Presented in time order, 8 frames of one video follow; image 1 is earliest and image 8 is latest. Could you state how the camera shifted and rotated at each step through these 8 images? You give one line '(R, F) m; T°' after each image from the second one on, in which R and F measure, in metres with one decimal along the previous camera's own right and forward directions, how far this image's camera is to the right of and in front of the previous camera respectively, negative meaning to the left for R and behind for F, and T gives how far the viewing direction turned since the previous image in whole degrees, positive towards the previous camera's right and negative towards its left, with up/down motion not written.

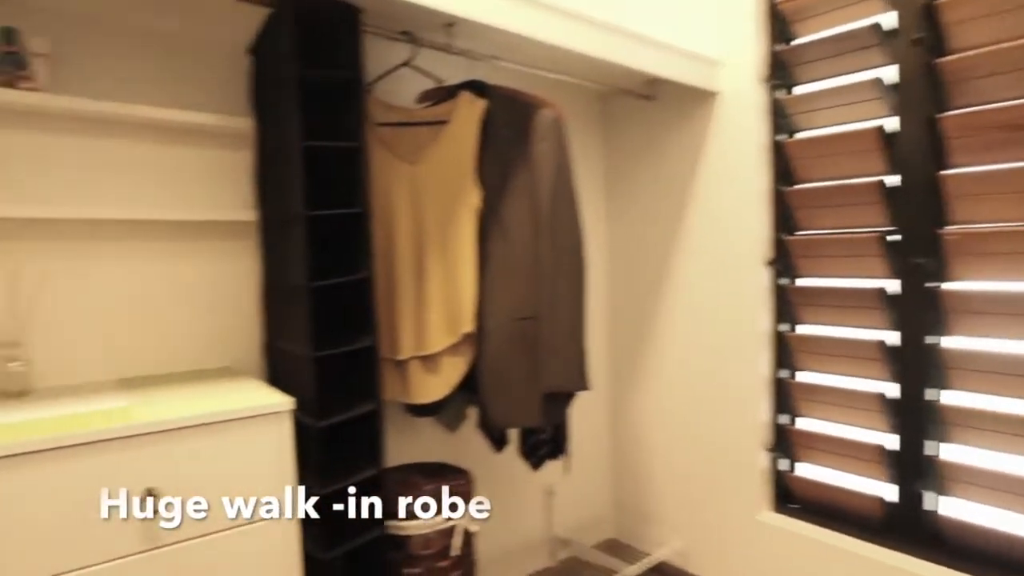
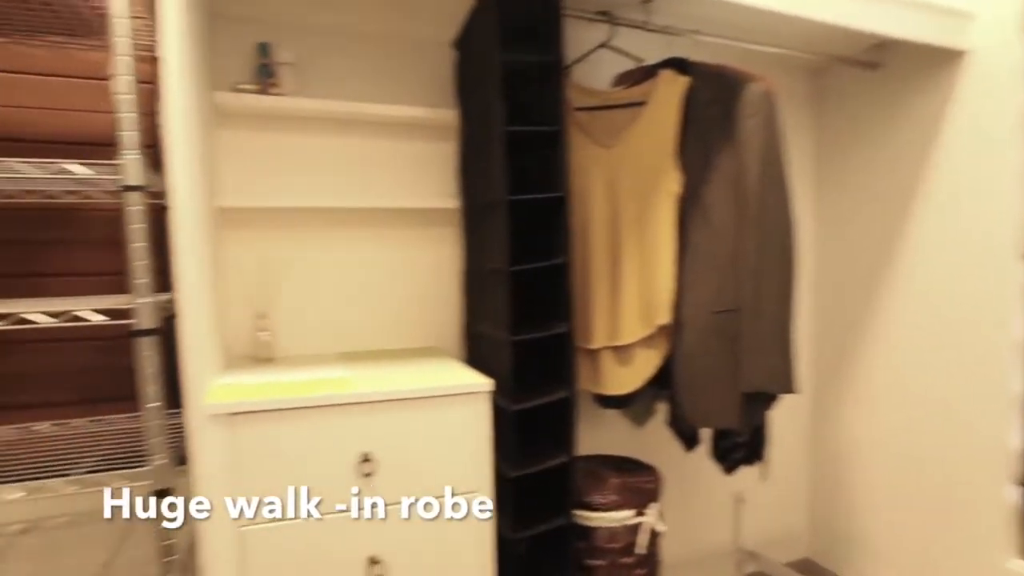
(-0.1, 0.0) m; -16°
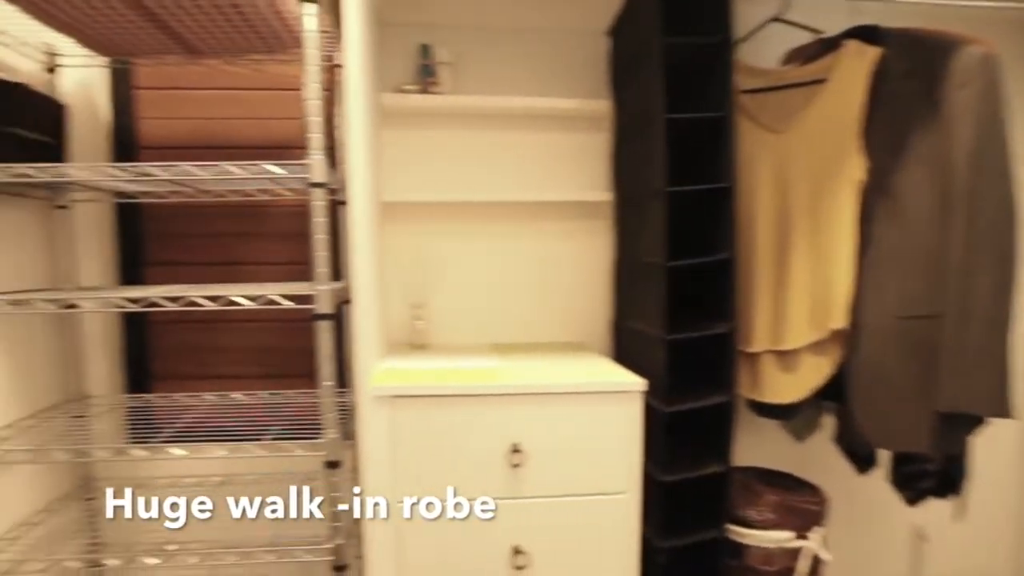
(0.0, 0.0) m; -13°
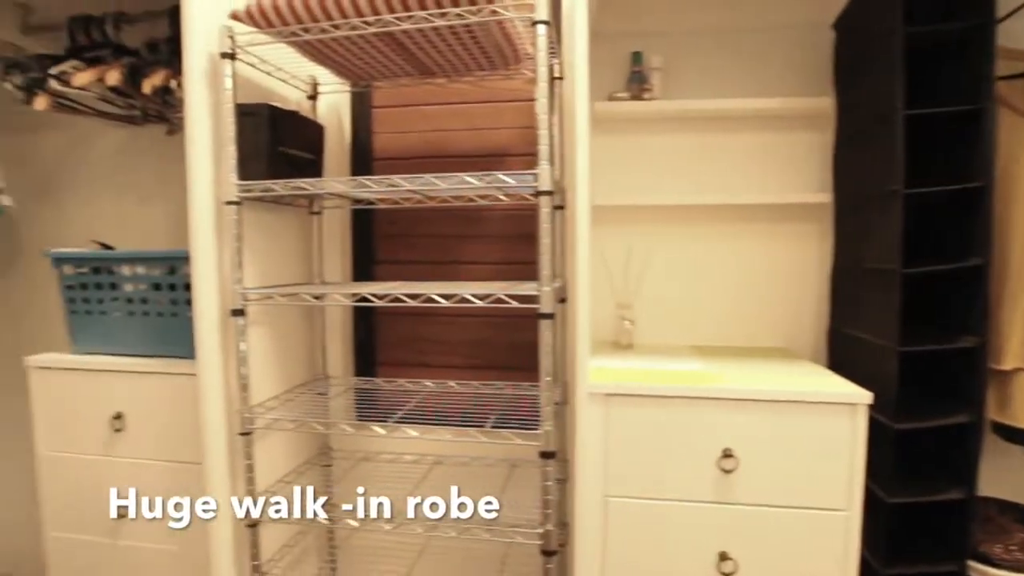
(-0.1, -0.1) m; -14°
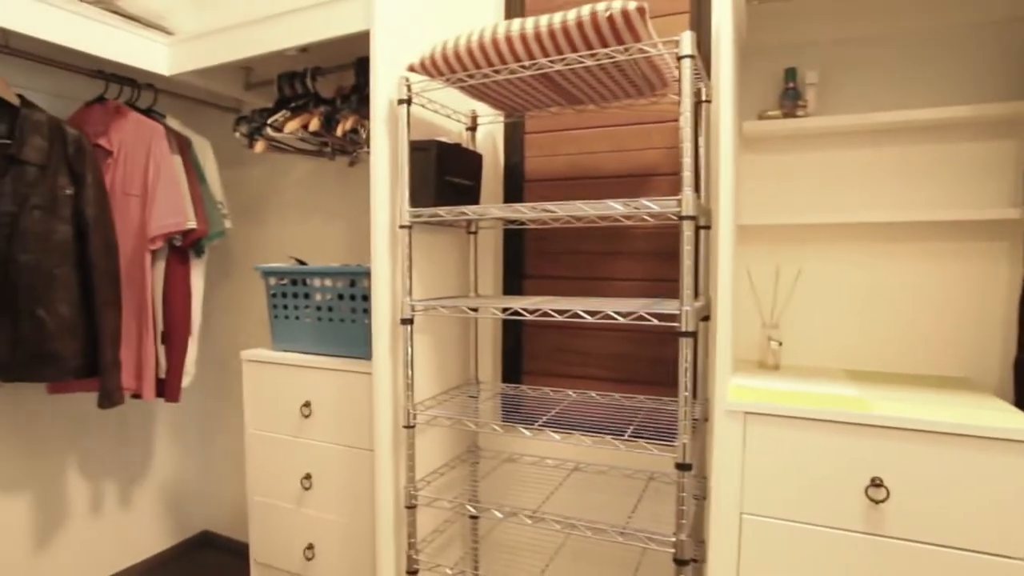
(0.0, -0.1) m; -13°
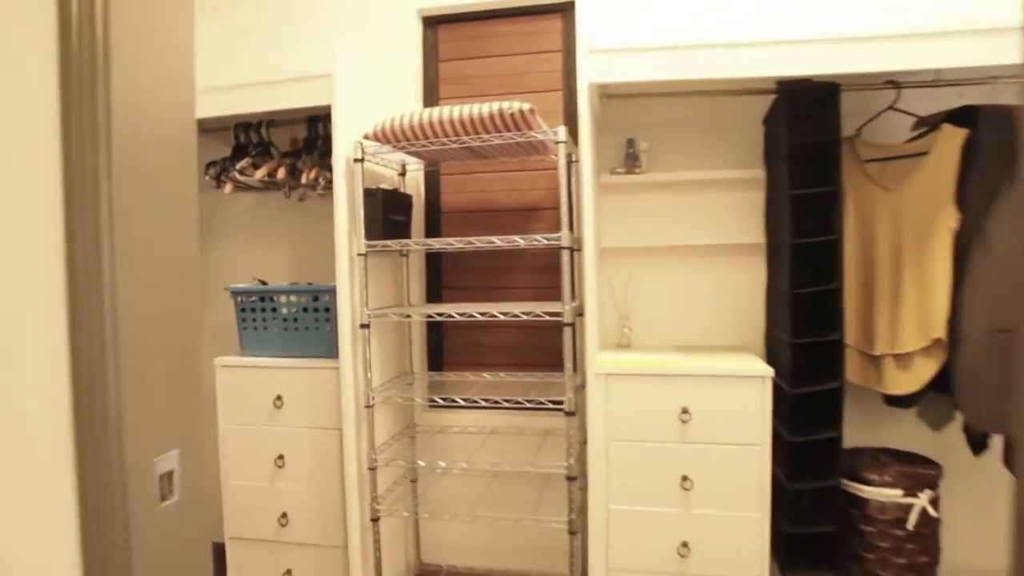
(-0.2, -0.6) m; +12°
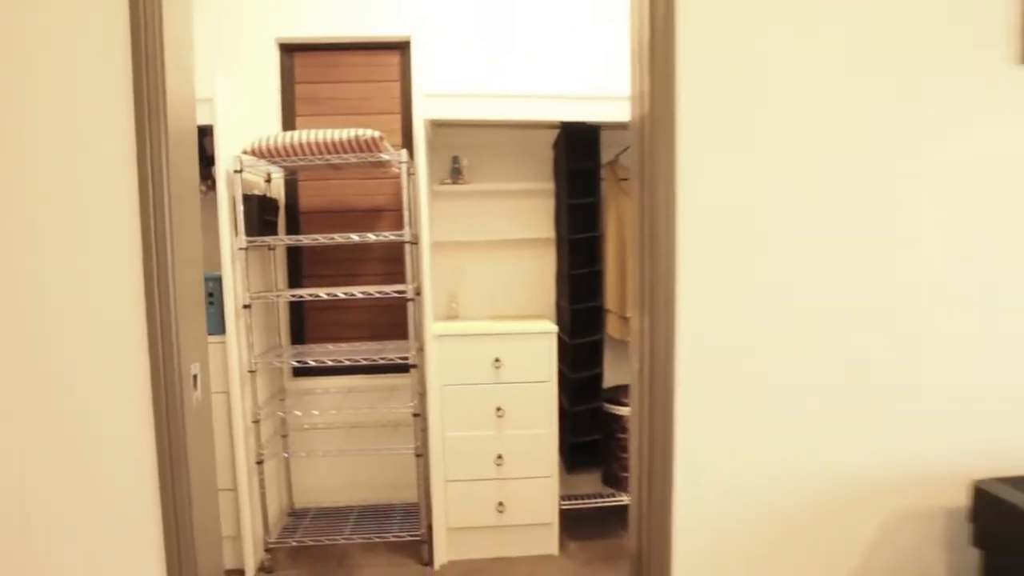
(0.0, -0.7) m; +14°
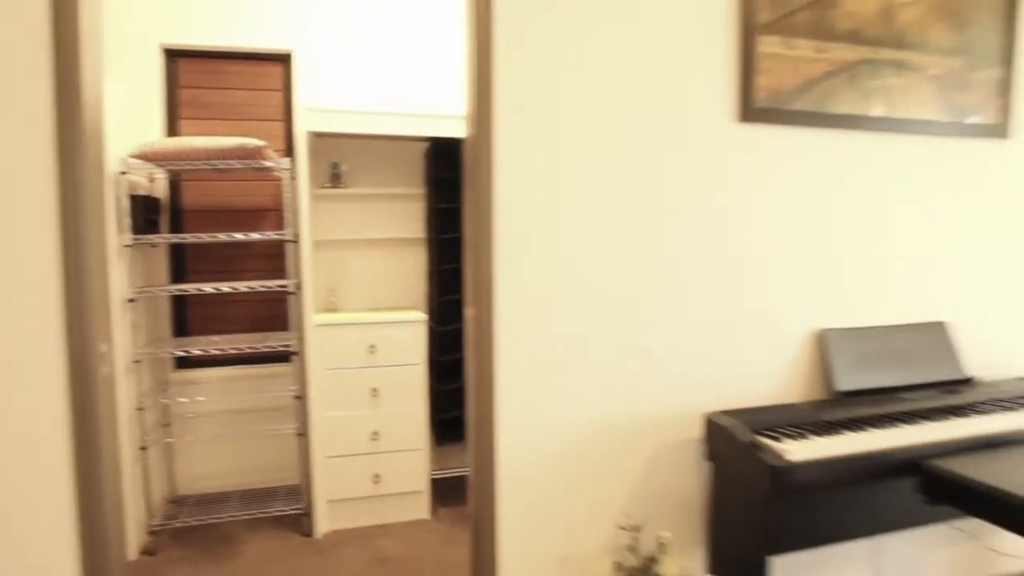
(+0.2, -0.4) m; +9°
